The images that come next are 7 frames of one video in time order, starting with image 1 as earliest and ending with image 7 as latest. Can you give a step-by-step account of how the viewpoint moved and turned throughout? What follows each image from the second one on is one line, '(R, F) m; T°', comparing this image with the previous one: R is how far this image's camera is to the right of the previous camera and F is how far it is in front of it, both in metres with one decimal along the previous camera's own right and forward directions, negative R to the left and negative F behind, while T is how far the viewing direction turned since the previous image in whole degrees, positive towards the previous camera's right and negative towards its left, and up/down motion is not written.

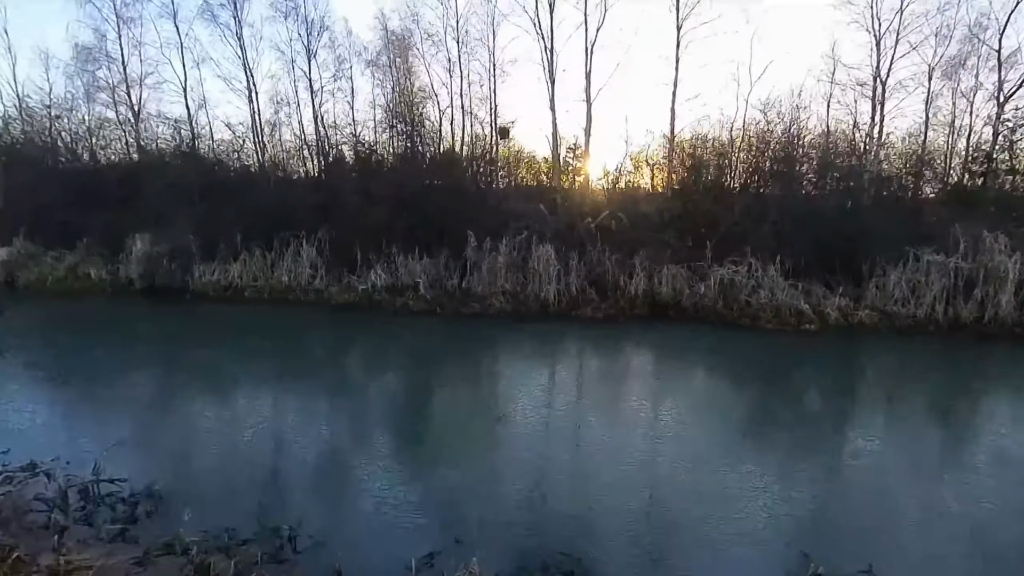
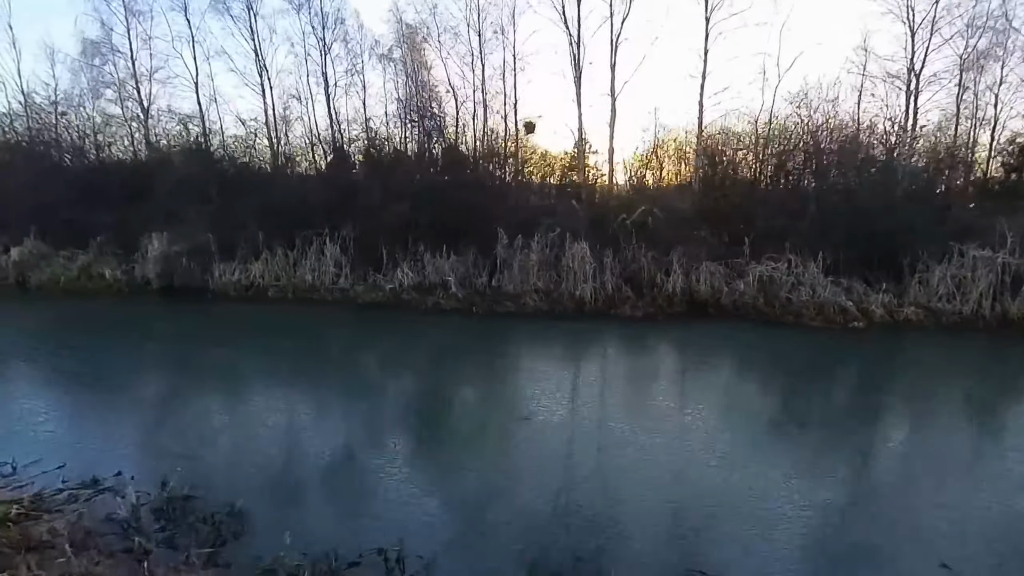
(-0.4, +0.2) m; +1°
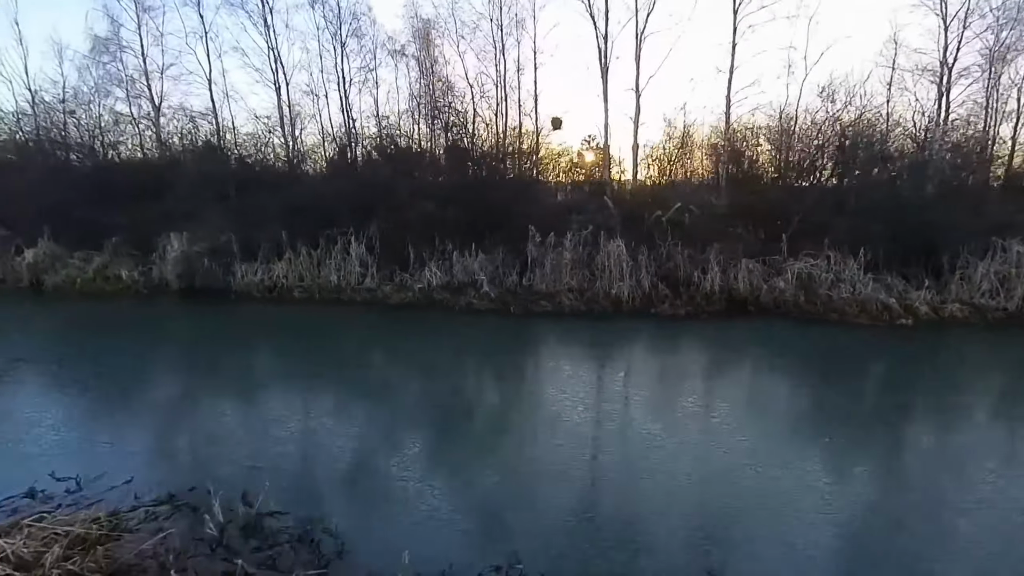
(-0.4, +0.1) m; 0°
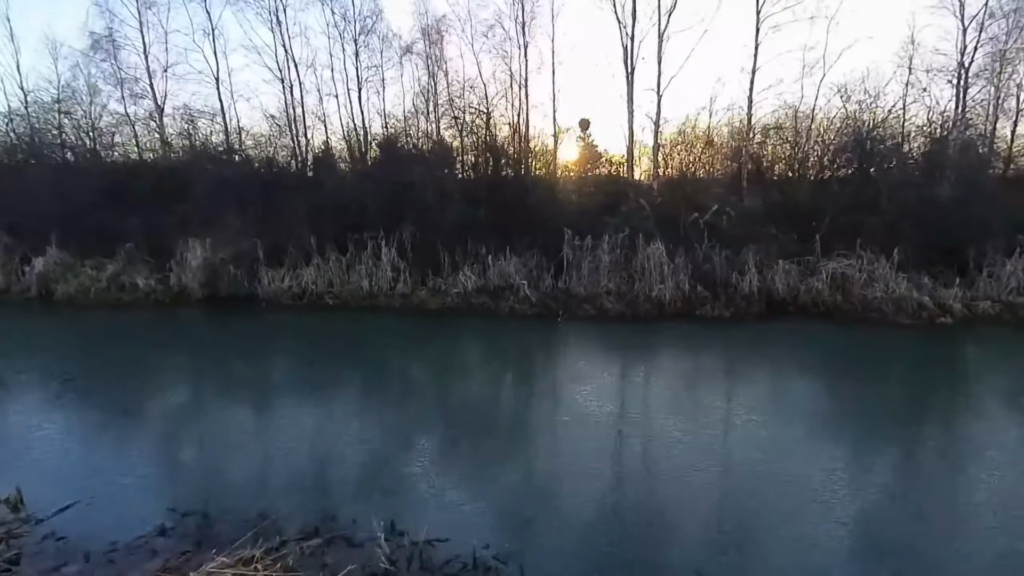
(-0.7, +0.1) m; +2°
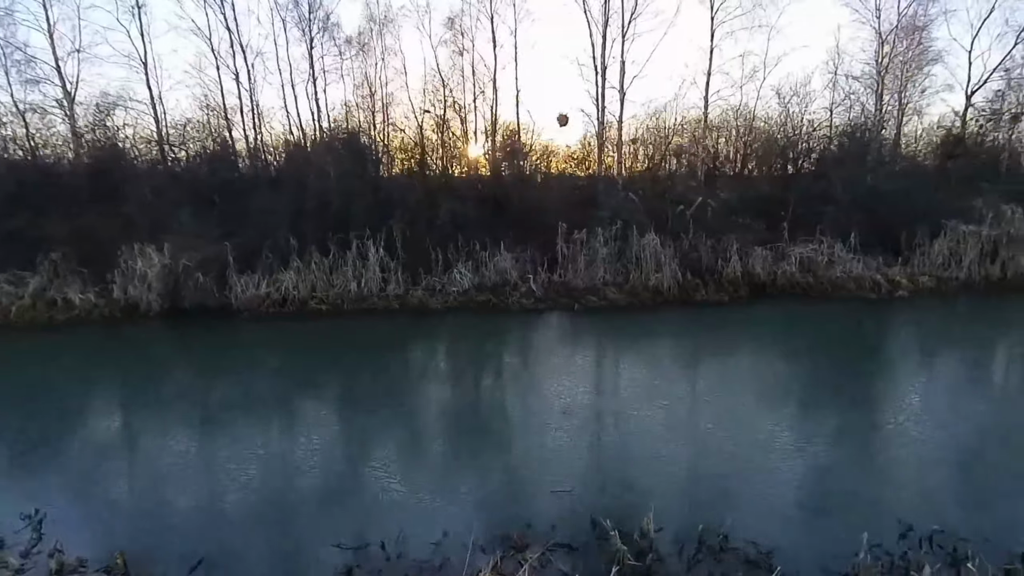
(-1.0, +0.2) m; +10°
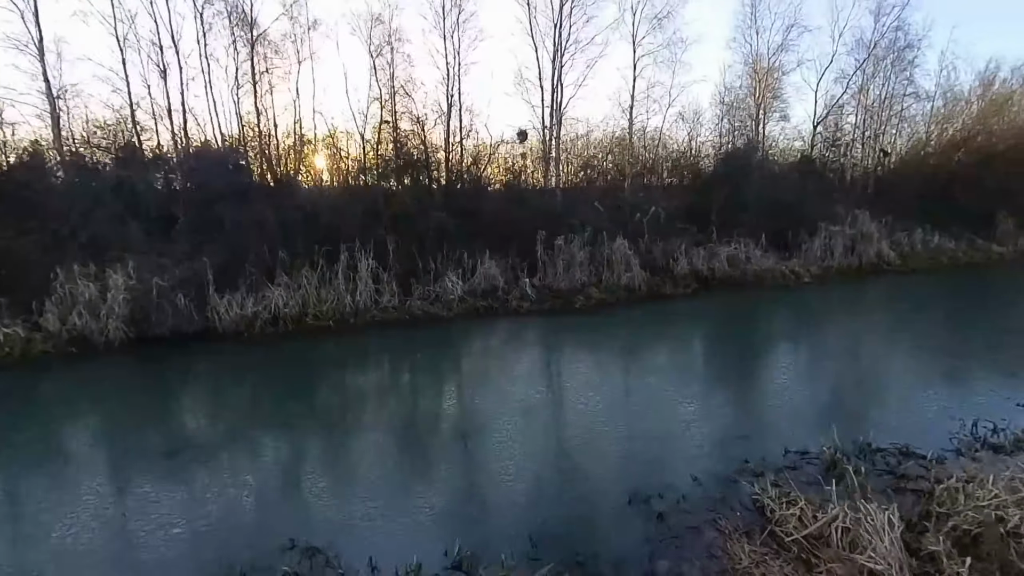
(-1.5, -0.1) m; +15°
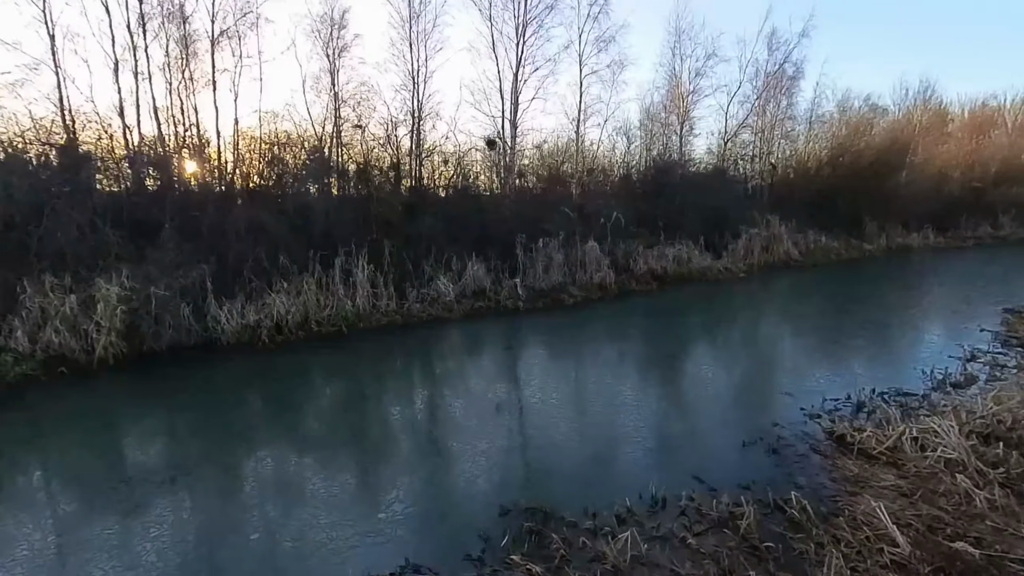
(-1.1, -0.2) m; +11°
